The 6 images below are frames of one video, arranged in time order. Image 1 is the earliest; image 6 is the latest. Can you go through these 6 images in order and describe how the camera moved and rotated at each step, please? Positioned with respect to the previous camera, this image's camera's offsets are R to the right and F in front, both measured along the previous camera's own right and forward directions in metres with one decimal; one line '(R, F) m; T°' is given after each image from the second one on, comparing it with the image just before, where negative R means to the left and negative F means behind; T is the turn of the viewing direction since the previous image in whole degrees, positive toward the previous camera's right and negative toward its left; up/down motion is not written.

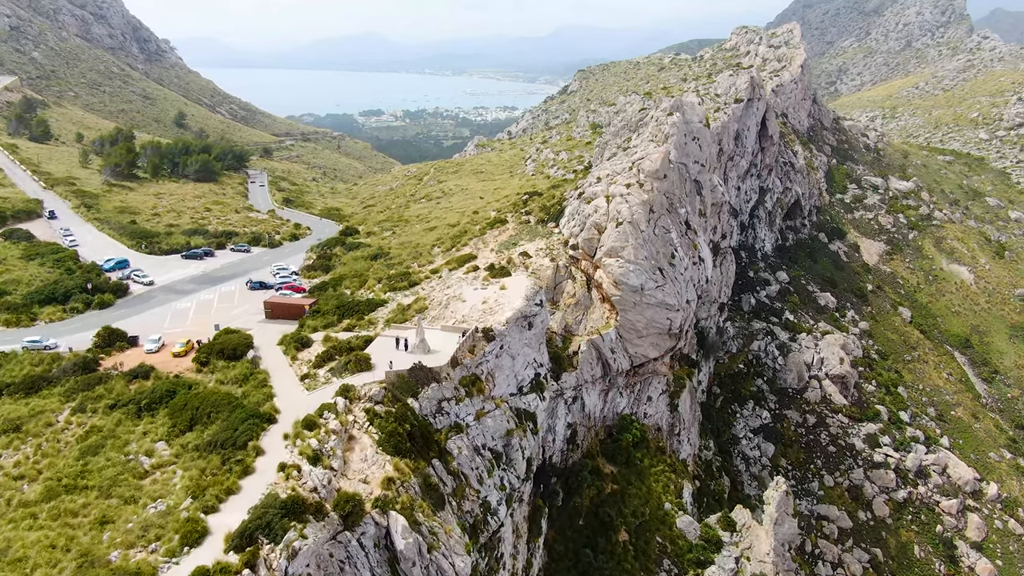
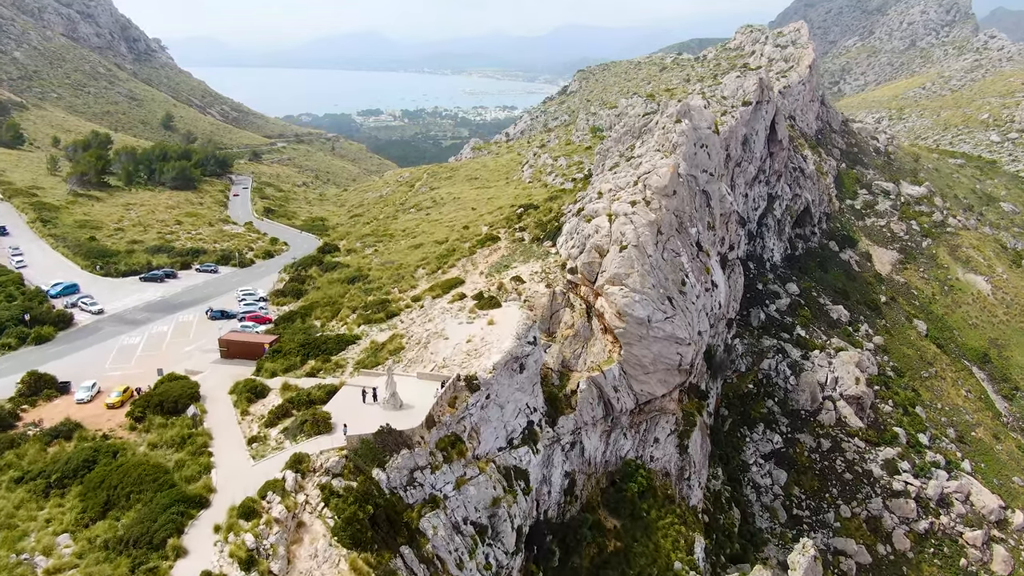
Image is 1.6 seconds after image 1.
(+0.6, +4.3) m; 0°
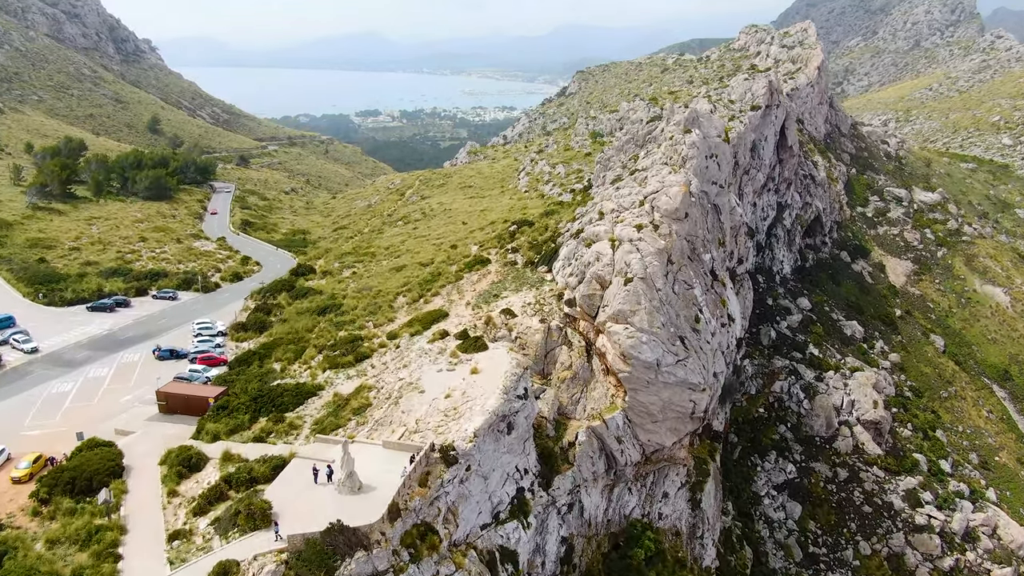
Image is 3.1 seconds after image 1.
(+0.6, +4.4) m; 0°
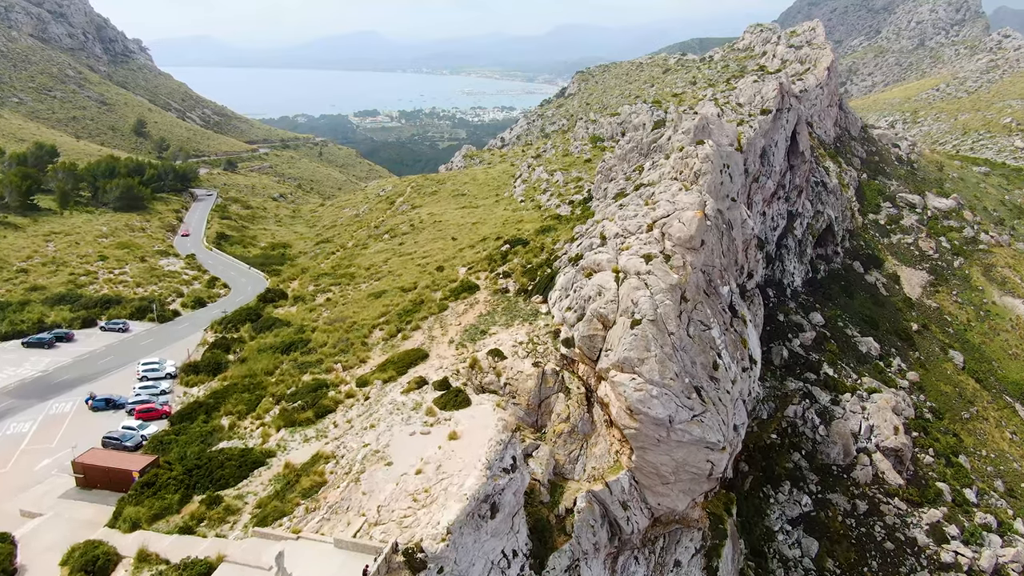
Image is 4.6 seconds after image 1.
(+0.6, +4.3) m; 0°
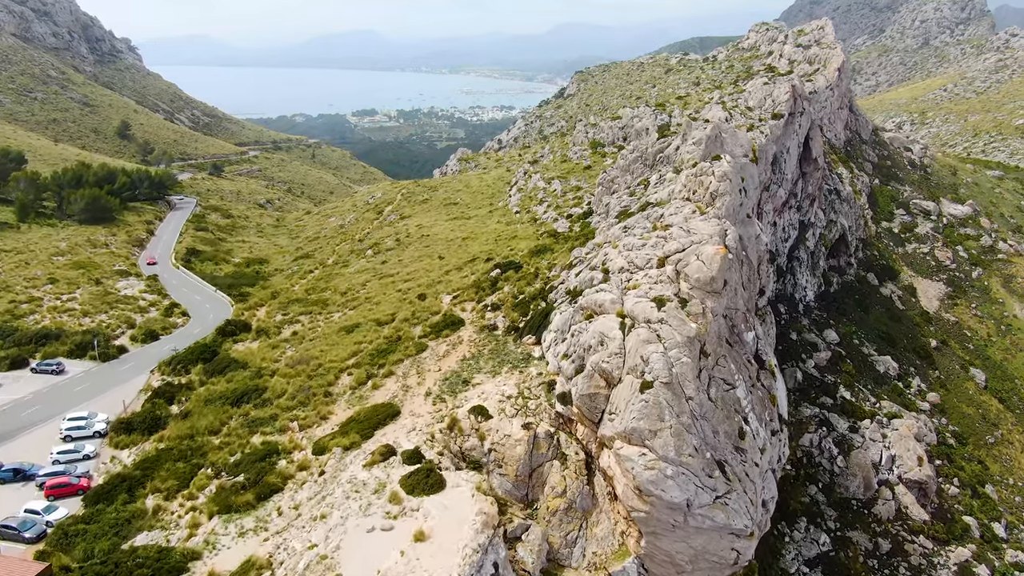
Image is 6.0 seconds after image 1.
(+0.6, +4.4) m; 0°
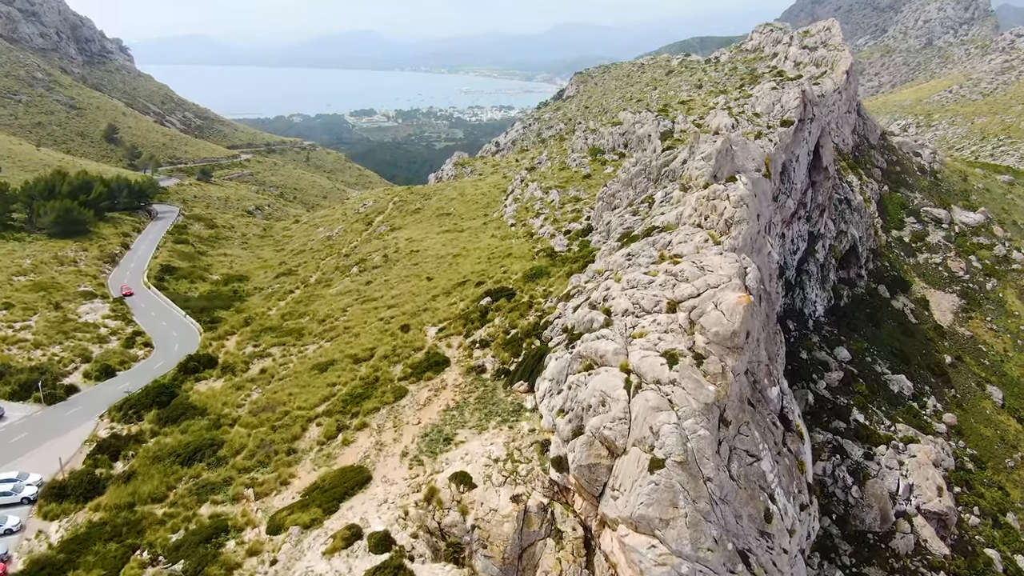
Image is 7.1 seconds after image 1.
(+0.5, +3.3) m; 0°
